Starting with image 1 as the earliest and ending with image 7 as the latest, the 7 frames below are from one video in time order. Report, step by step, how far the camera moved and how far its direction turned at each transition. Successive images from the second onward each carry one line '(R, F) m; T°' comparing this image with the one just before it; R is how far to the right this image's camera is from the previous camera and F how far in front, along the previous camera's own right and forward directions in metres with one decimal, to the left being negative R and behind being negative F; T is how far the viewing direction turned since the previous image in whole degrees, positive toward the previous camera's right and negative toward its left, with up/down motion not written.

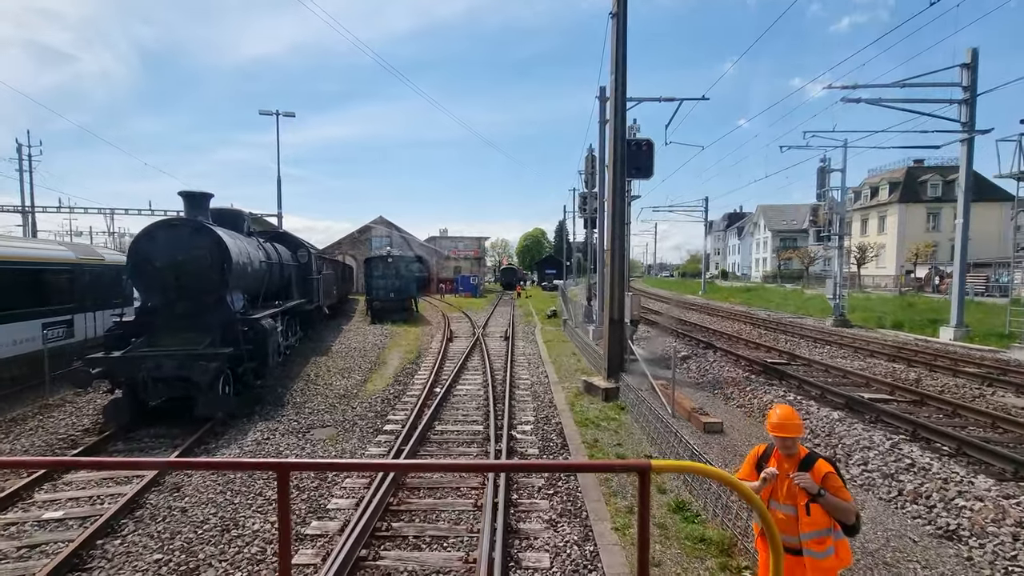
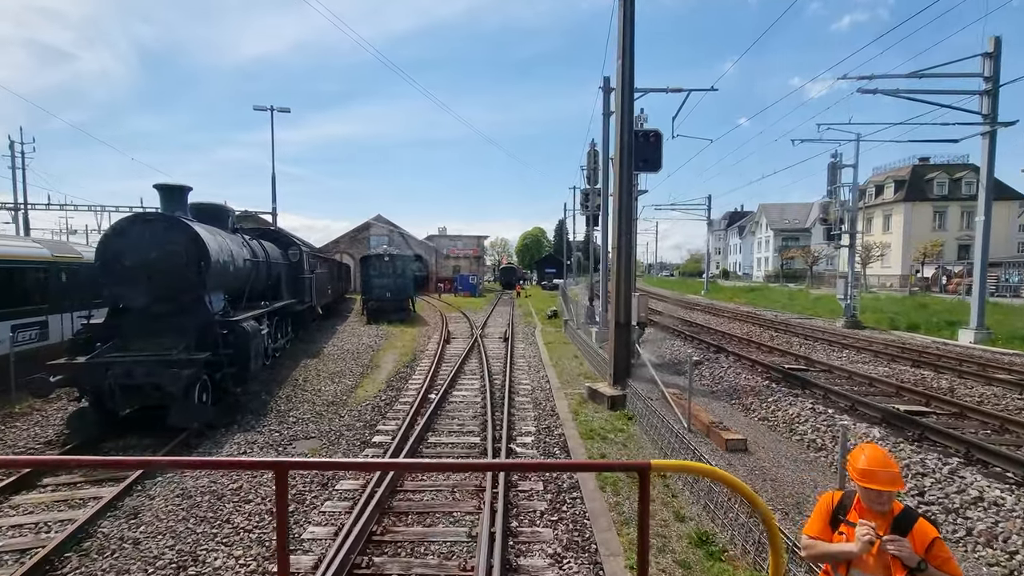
(0.0, +0.7) m; 0°
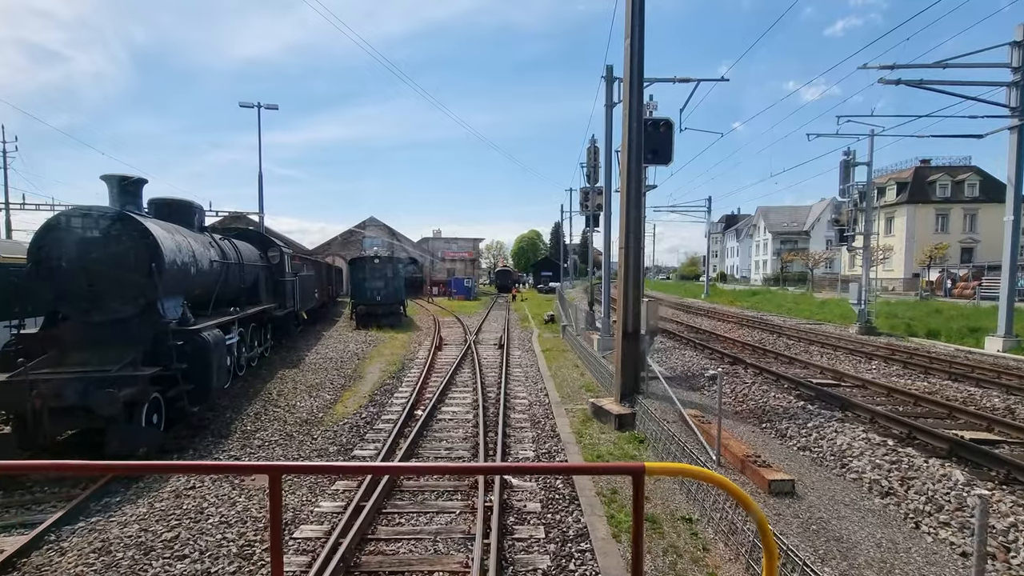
(0.0, +1.1) m; 0°
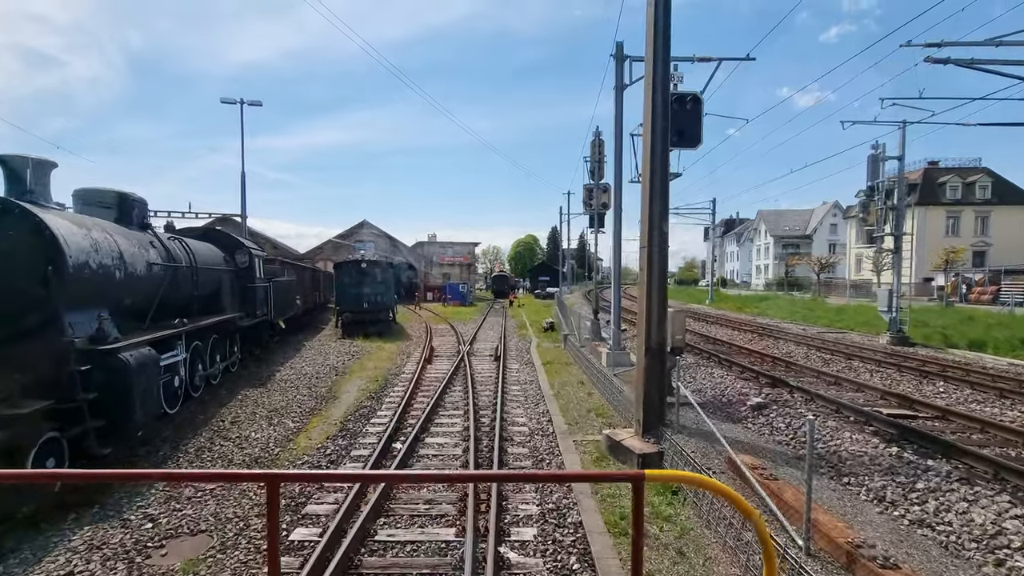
(0.0, +1.6) m; 0°
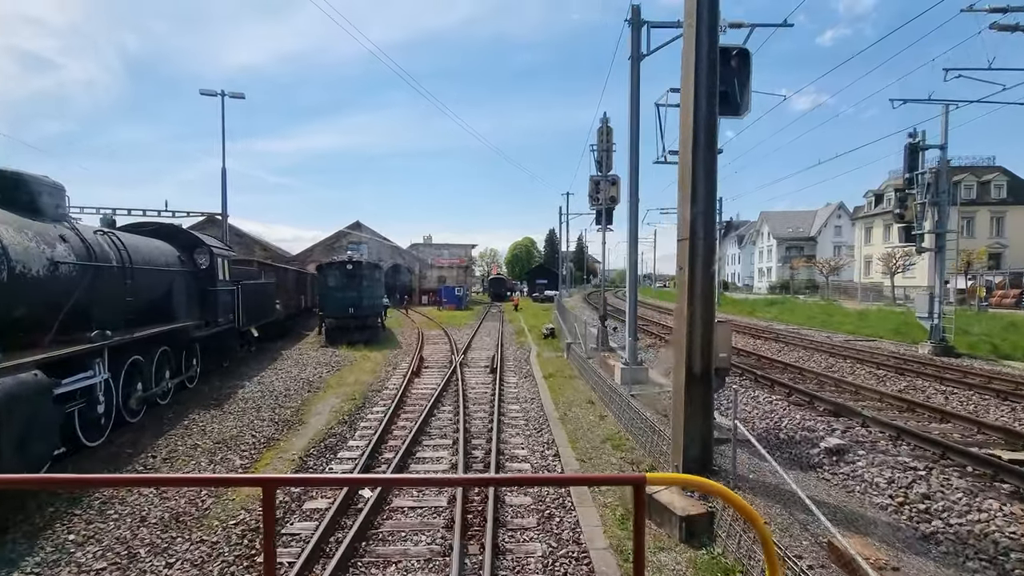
(0.0, +1.7) m; 0°
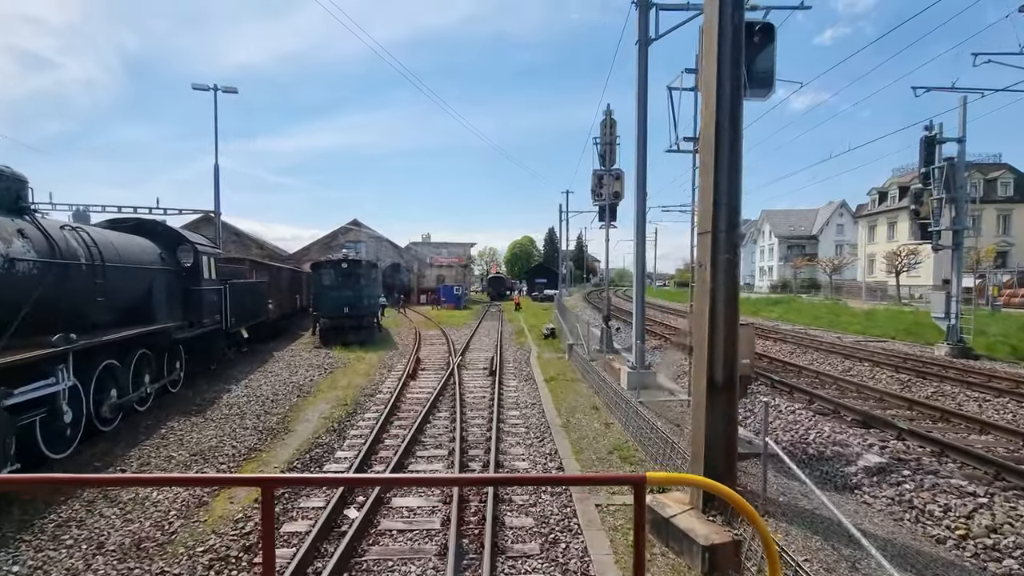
(0.0, +0.6) m; 0°
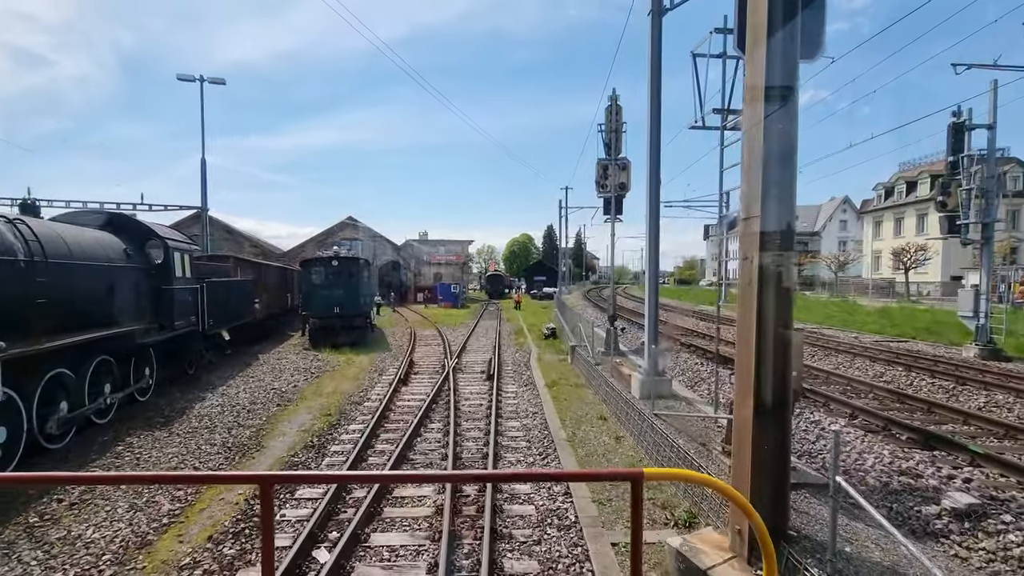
(0.0, +0.9) m; 0°
